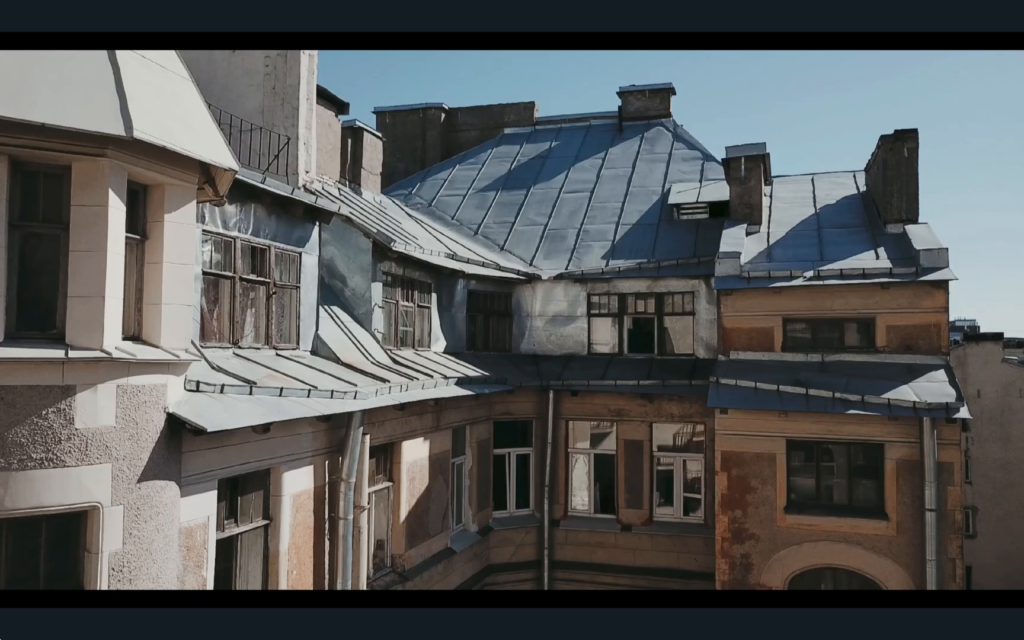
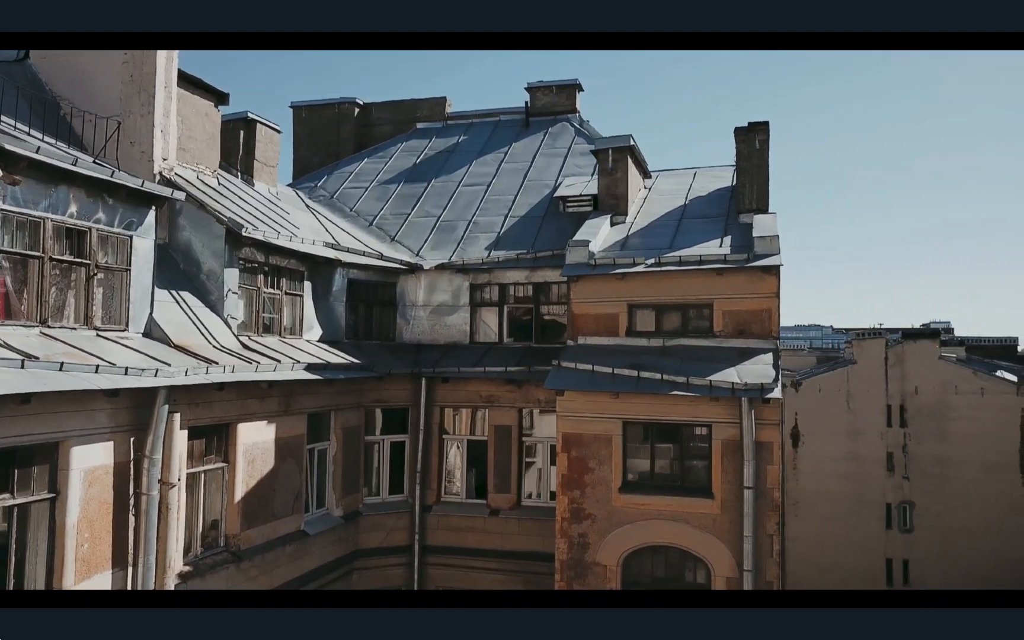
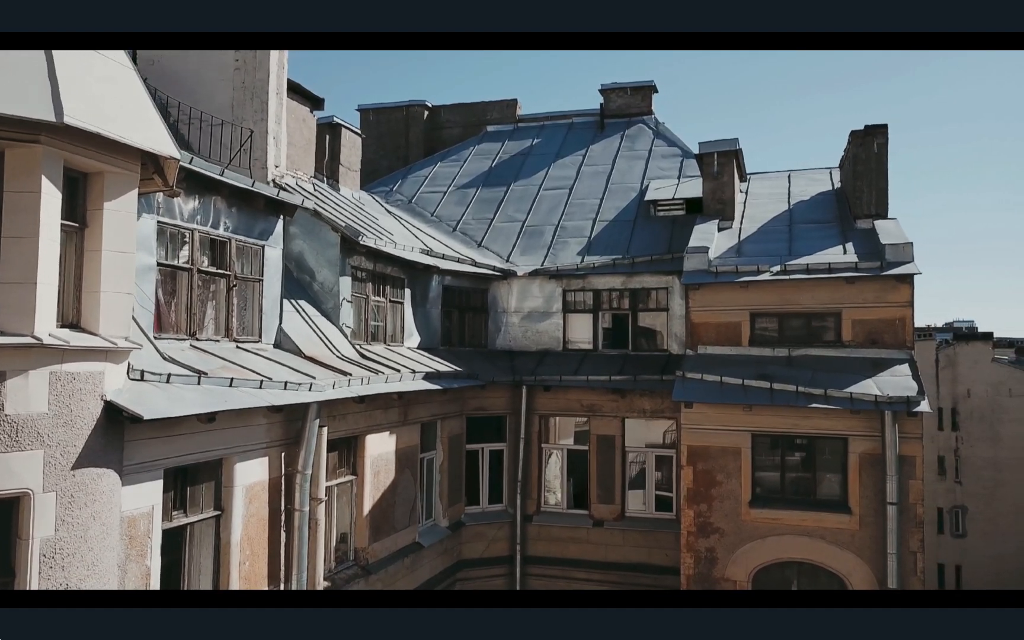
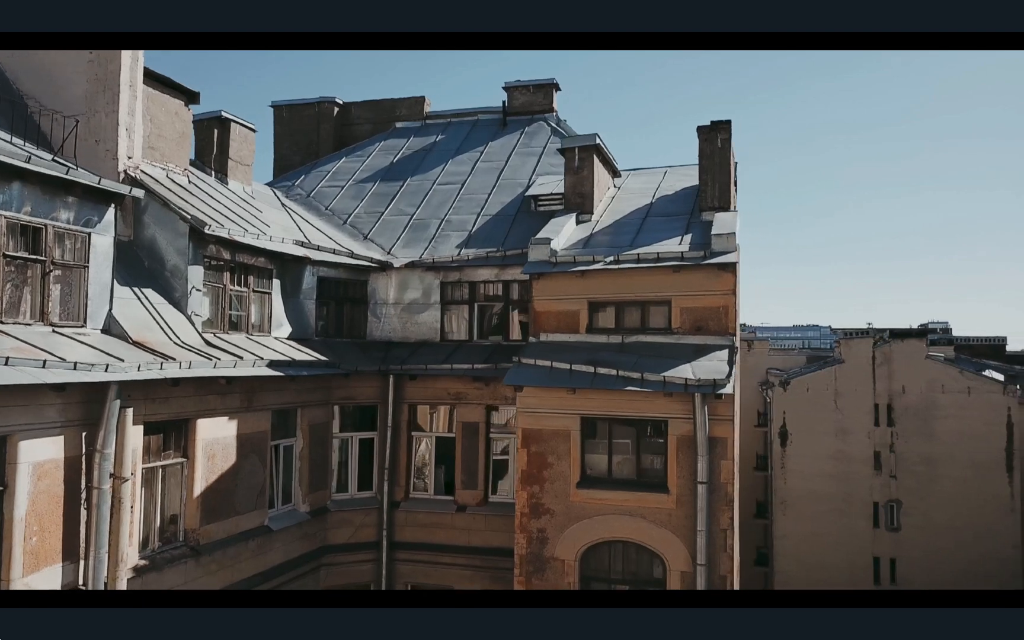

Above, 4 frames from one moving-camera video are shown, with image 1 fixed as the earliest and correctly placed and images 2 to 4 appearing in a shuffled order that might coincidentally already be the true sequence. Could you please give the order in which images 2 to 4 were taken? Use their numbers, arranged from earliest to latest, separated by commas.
3, 2, 4
